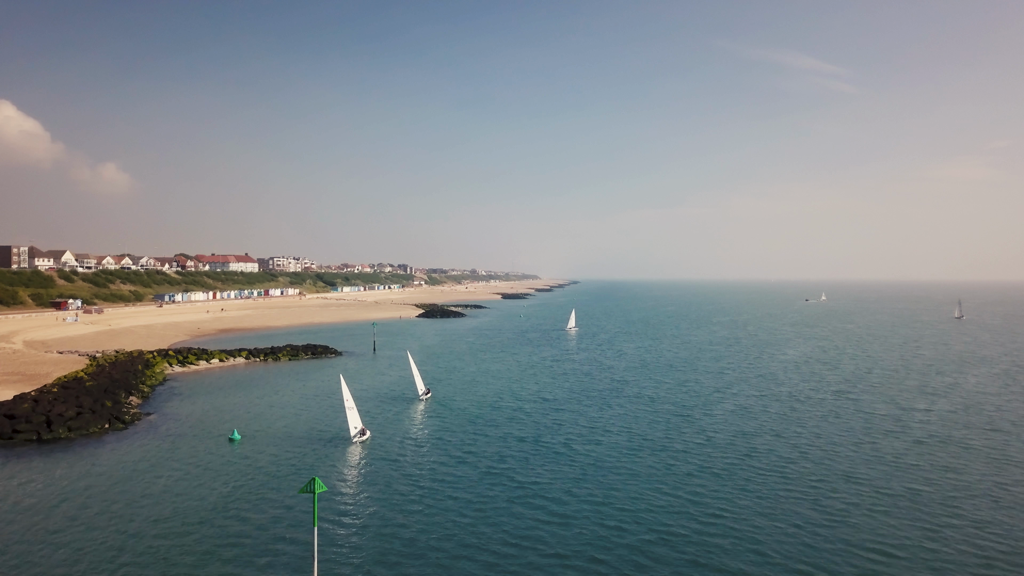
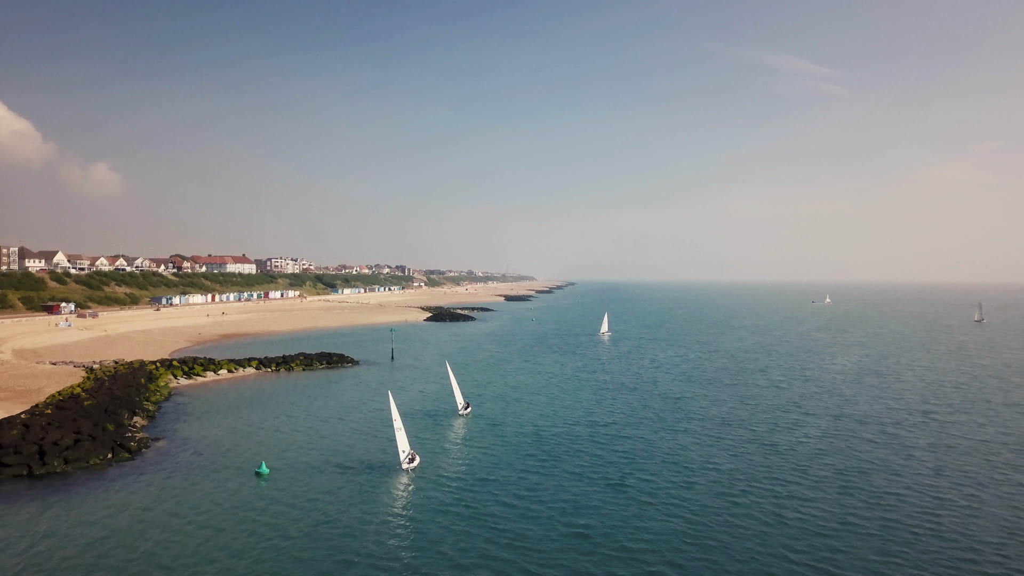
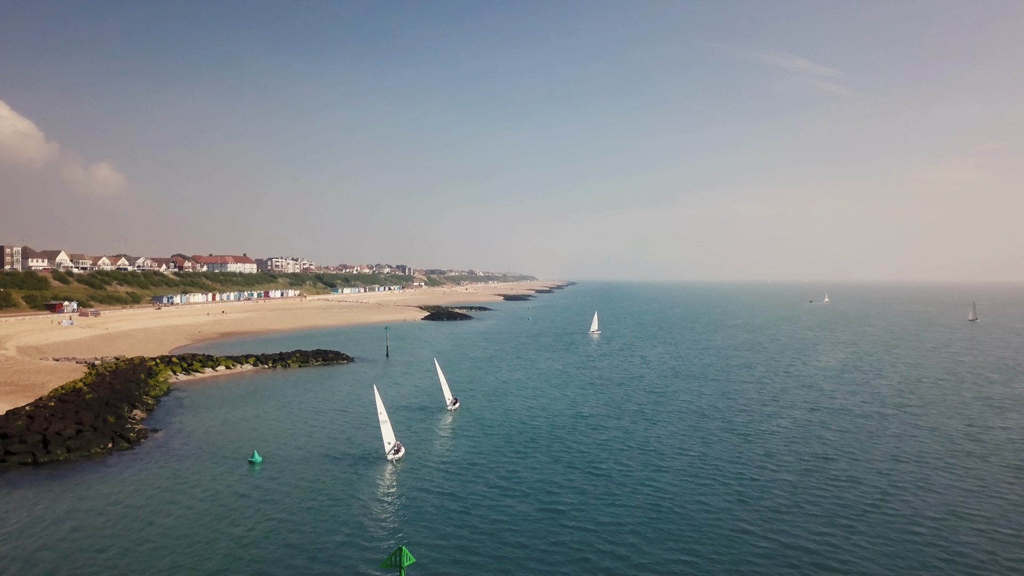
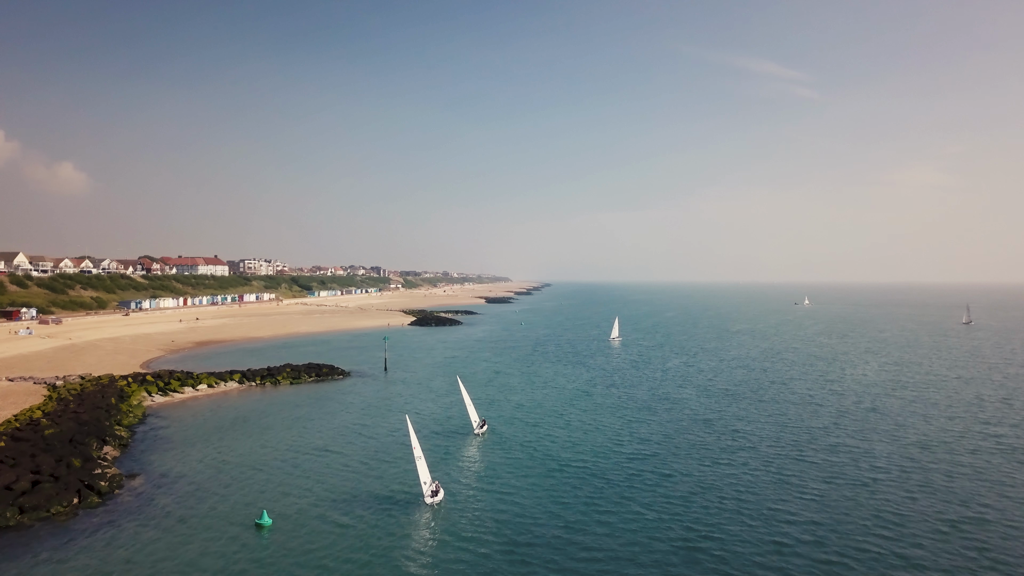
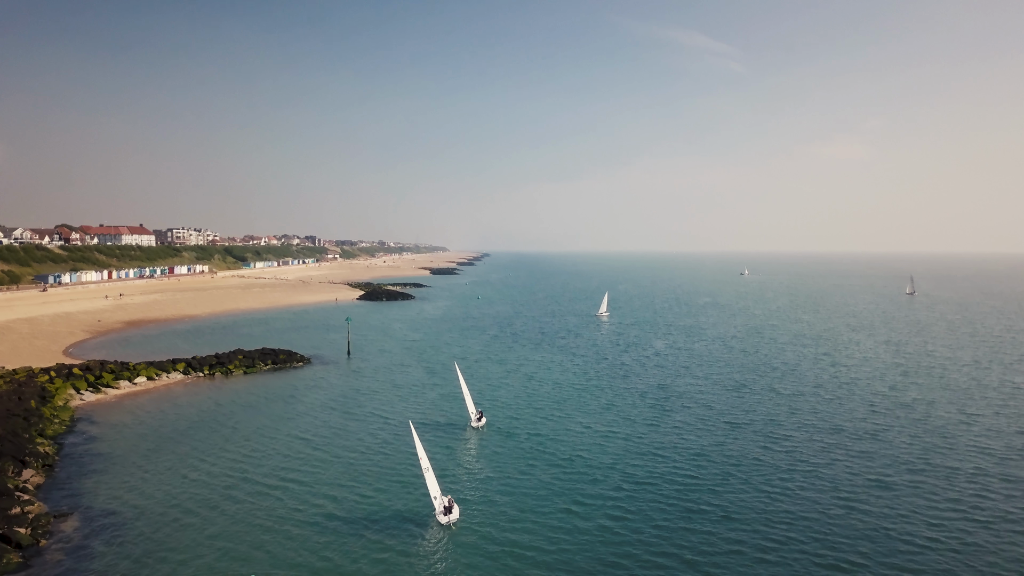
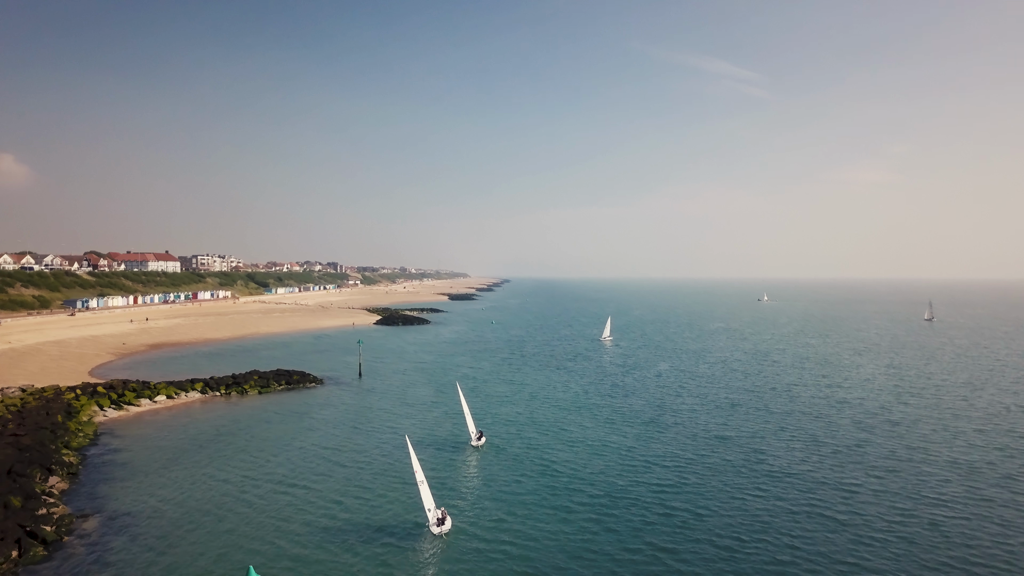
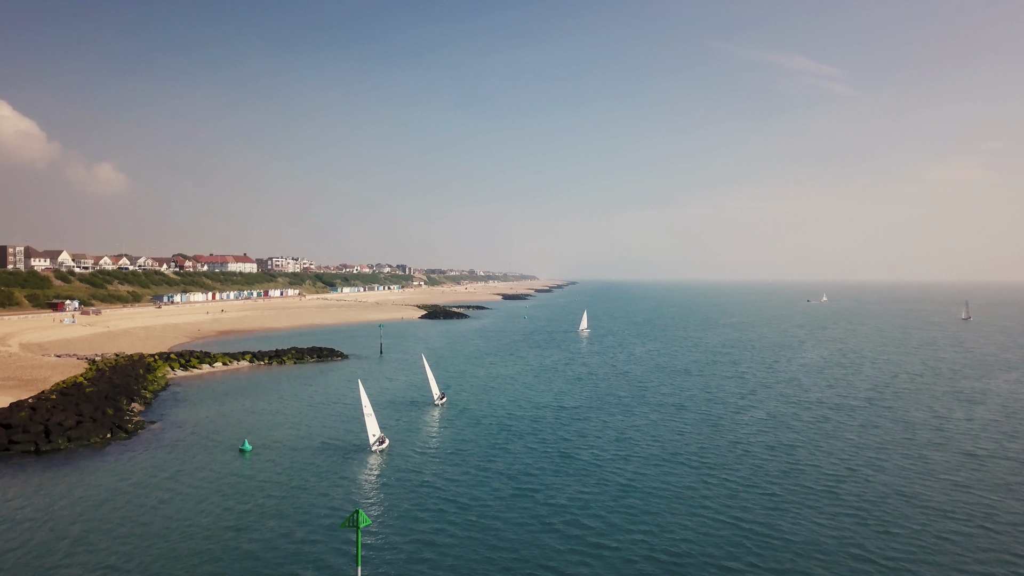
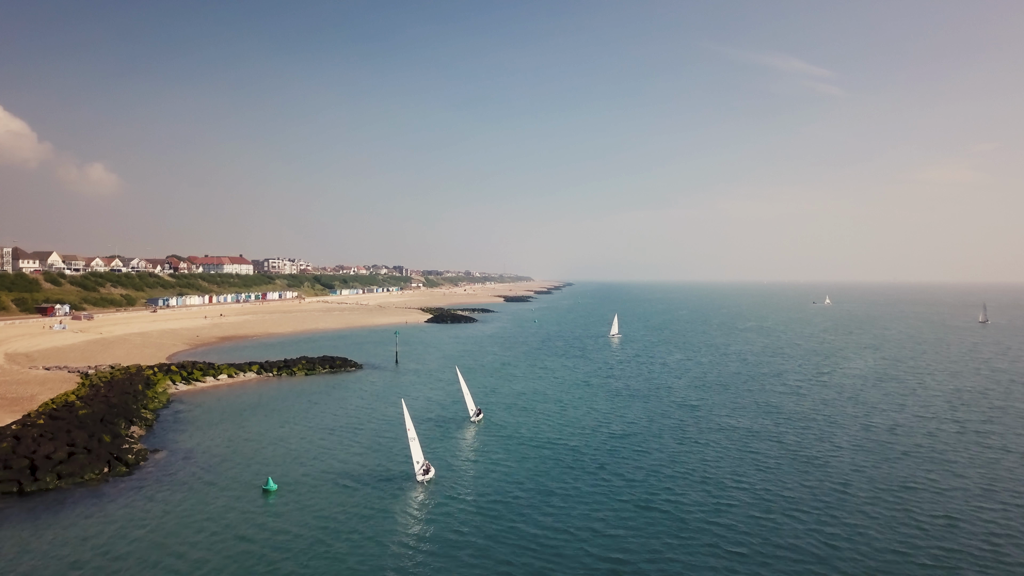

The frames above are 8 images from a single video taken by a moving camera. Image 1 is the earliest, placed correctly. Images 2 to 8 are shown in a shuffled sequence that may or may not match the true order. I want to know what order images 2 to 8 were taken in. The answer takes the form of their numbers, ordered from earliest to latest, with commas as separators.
7, 3, 2, 8, 4, 6, 5
